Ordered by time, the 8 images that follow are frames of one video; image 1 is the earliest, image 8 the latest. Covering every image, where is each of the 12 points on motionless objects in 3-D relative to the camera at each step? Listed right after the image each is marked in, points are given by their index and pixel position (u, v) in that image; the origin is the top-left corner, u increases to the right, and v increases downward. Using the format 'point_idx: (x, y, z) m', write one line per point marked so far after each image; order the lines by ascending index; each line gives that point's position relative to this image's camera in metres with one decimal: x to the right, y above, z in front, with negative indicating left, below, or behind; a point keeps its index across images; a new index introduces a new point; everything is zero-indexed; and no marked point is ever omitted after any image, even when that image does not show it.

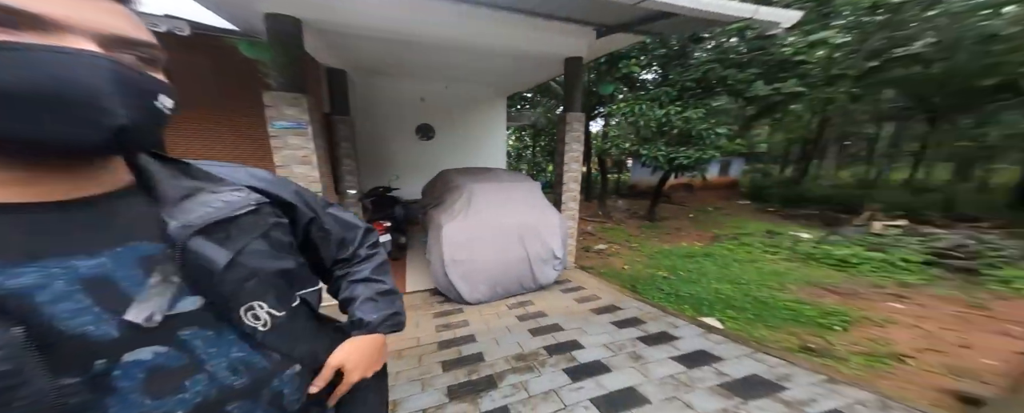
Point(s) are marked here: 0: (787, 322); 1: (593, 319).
0: (+2.5, -1.0, +2.5) m
1: (+0.7, -1.0, +2.5) m
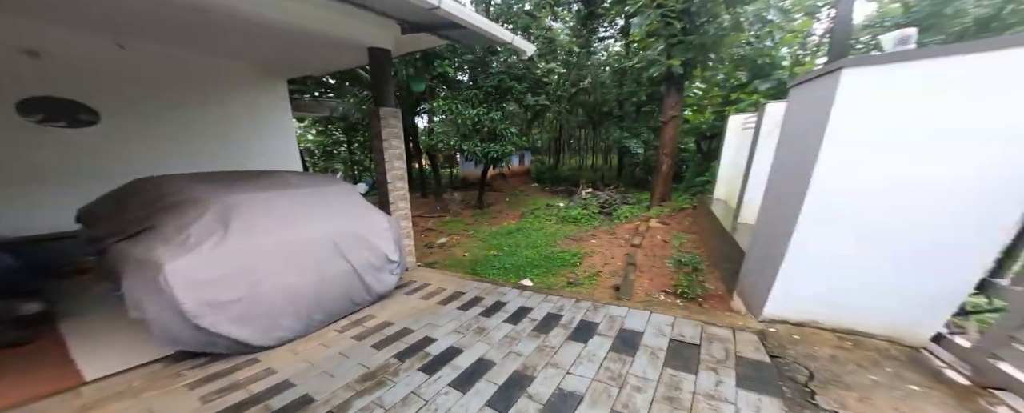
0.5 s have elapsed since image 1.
0: (+0.7, -0.8, +4.1) m
1: (-0.7, -1.1, +3.1) m
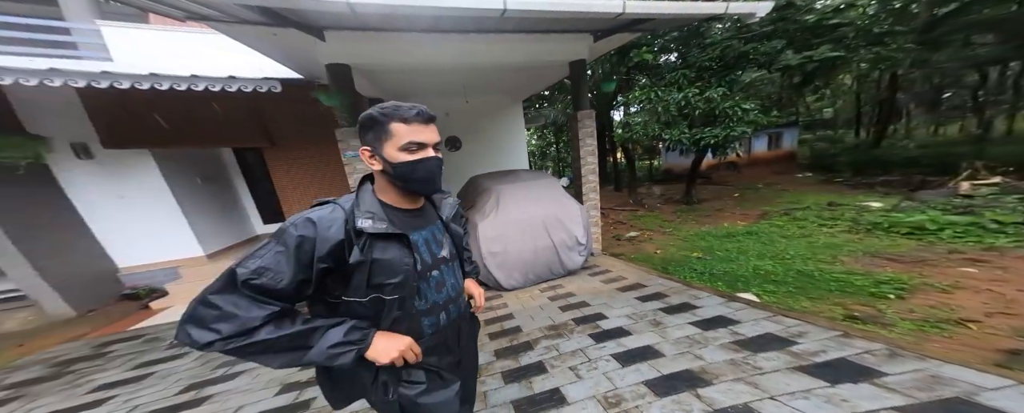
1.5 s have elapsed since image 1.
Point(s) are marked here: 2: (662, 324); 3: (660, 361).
0: (+2.8, -0.7, +2.4) m
1: (+1.0, -0.9, +2.7) m
2: (+1.2, -0.9, +2.2) m
3: (+1.0, -1.0, +1.9) m
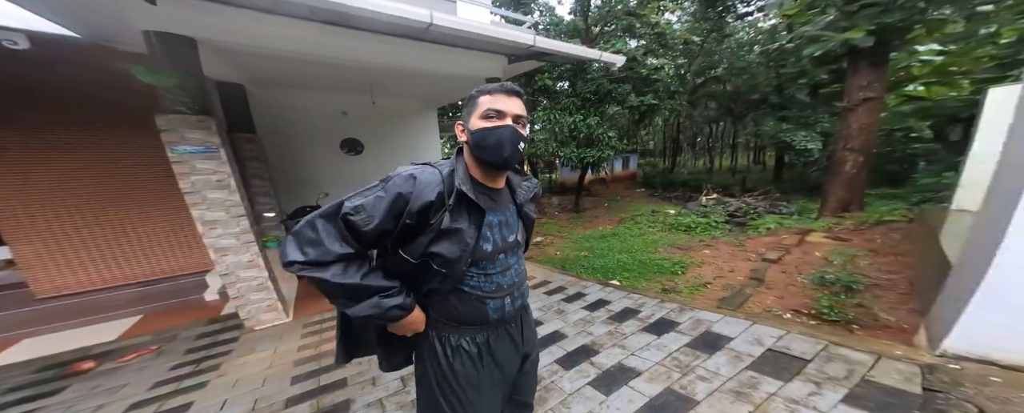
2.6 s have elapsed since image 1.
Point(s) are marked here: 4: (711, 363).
0: (+1.9, -0.9, +3.7) m
1: (+0.2, -1.1, +3.3) m
2: (+0.5, -1.1, +2.9) m
3: (+0.5, -1.2, +2.5) m
4: (+1.3, -1.1, +1.8) m
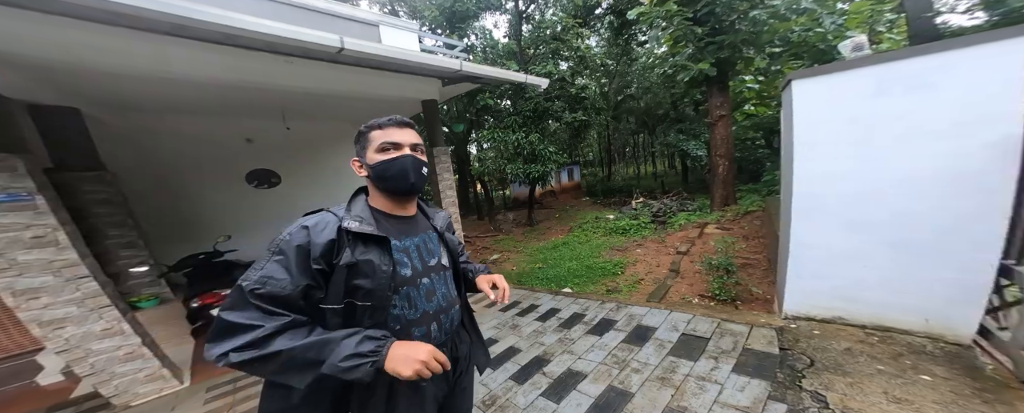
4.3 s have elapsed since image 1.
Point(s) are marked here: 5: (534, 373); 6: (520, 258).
0: (+1.3, -1.0, +4.0) m
1: (-0.4, -1.3, +3.3) m
2: (0.0, -1.3, +3.0) m
3: (0.0, -1.3, +2.6) m
4: (+0.9, -1.1, +2.0) m
5: (+0.2, -1.3, +2.2) m
6: (+0.1, -1.0, +5.3) m
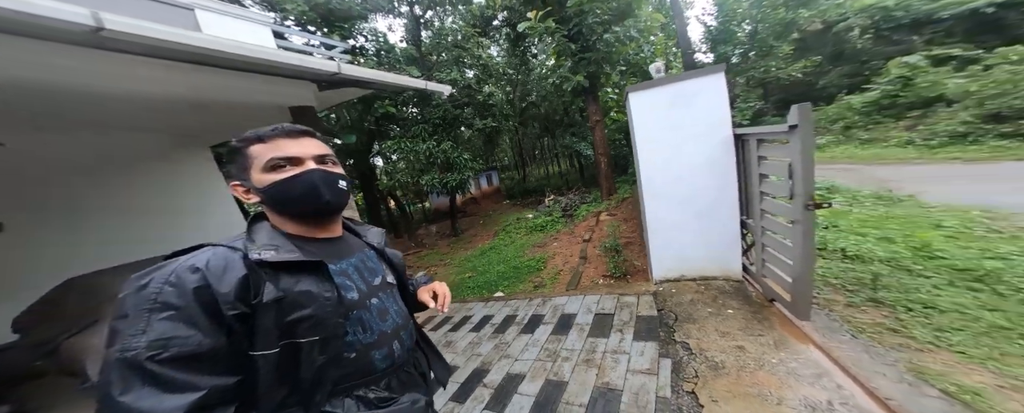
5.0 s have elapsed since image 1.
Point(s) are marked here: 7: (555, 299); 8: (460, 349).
0: (+0.2, -1.0, +4.2) m
1: (-1.1, -1.5, +3.1) m
2: (-0.7, -1.4, +2.9) m
3: (-0.6, -1.4, +2.5) m
4: (+0.4, -1.1, +2.2) m
5: (-0.3, -1.4, +2.2) m
6: (-1.2, -1.2, +5.2) m
7: (+0.5, -1.0, +3.0) m
8: (-0.6, -1.4, +2.8) m
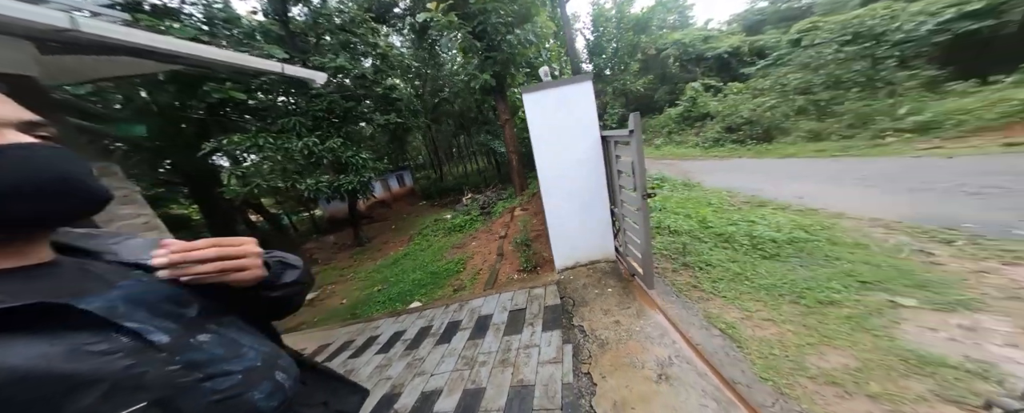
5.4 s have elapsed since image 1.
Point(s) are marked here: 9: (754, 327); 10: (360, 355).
0: (-0.9, -0.9, +4.2) m
1: (-1.9, -1.5, +2.8) m
2: (-1.4, -1.4, +2.7) m
3: (-1.2, -1.5, +2.3) m
4: (-0.2, -1.0, +2.2) m
5: (-0.9, -1.4, +2.1) m
6: (-2.6, -1.2, +4.7) m
7: (-0.4, -1.0, +3.1) m
8: (-1.3, -1.4, +2.6) m
9: (+1.4, -0.7, +1.7) m
10: (-1.4, -1.4, +2.9) m
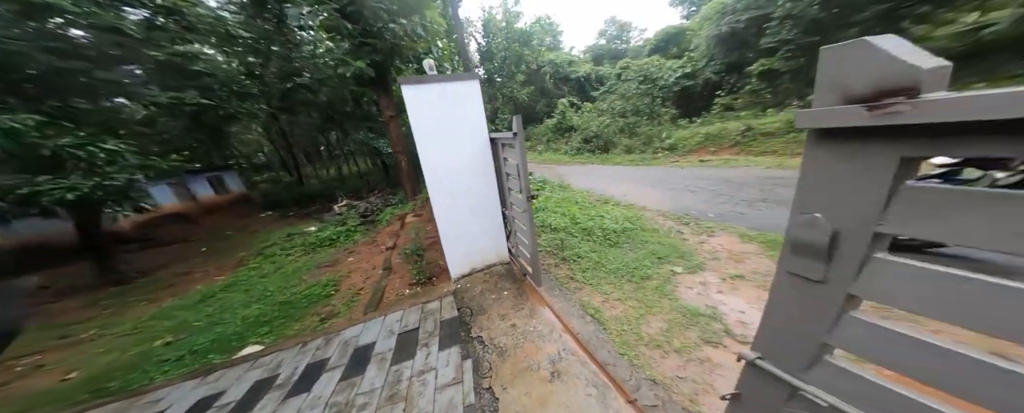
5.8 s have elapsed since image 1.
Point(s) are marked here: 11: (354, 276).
0: (-2.5, -1.0, +3.4) m
1: (-2.8, -1.6, +1.7) m
2: (-2.3, -1.5, +1.9) m
3: (-2.0, -1.5, +1.6) m
4: (-1.0, -1.1, +1.9) m
5: (-1.6, -1.5, +1.5) m
6: (-4.2, -1.2, +3.2) m
7: (-1.5, -1.0, +2.6) m
8: (-2.1, -1.5, +1.8) m
9: (+0.7, -0.8, +2.1) m
10: (-2.4, -1.4, +2.0) m
11: (-2.1, -0.8, +3.7) m
